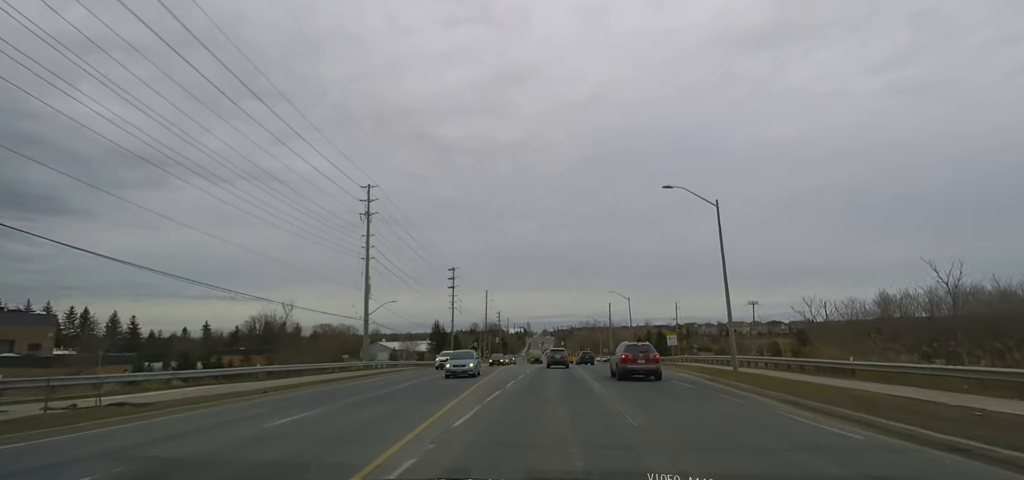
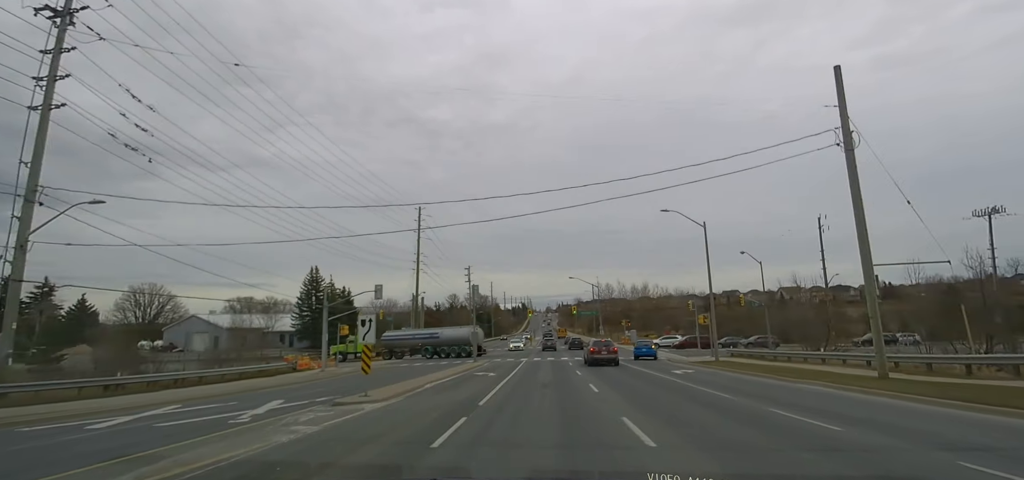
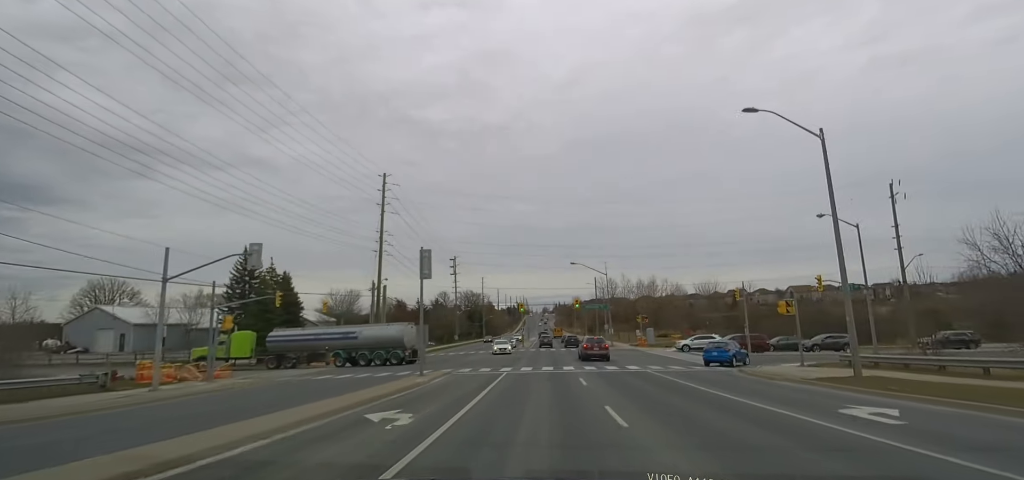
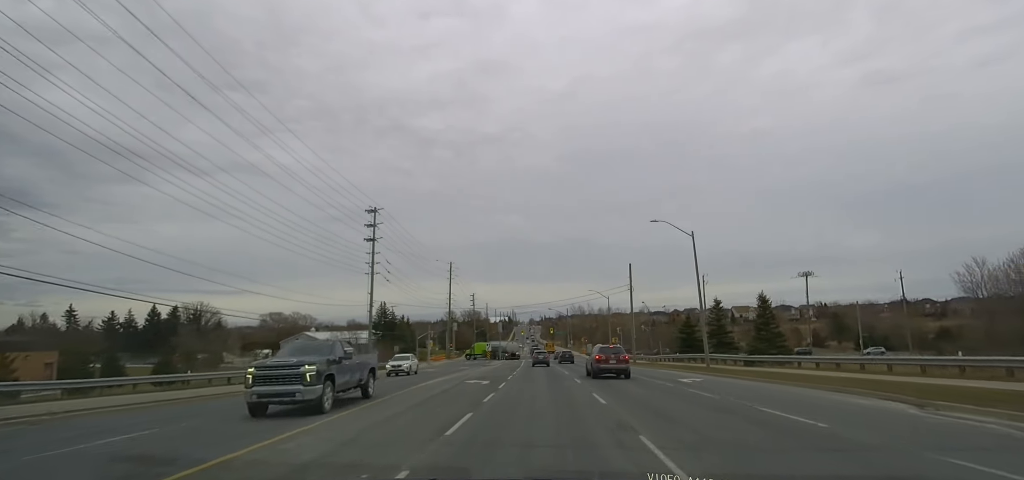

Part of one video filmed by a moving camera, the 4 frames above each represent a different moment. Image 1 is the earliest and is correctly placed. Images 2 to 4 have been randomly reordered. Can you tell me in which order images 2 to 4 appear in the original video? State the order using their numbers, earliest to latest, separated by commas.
4, 2, 3
